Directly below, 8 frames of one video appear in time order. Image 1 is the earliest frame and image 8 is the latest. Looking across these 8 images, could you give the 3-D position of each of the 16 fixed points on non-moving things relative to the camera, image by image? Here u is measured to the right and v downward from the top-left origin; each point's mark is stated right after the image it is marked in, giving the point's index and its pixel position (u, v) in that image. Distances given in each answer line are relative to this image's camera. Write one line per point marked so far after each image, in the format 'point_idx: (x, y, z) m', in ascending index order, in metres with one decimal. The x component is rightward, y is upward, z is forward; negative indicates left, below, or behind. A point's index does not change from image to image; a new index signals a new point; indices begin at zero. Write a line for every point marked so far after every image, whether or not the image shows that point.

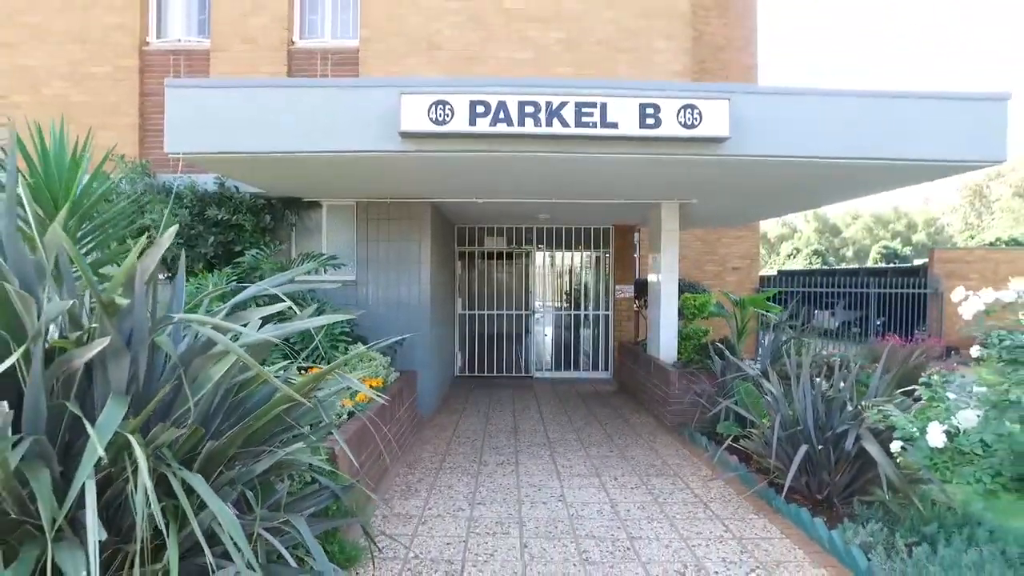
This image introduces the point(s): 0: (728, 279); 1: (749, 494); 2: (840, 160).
0: (+4.7, +0.2, +14.6) m
1: (+2.0, -1.7, +5.5) m
2: (+3.0, +1.2, +6.3) m
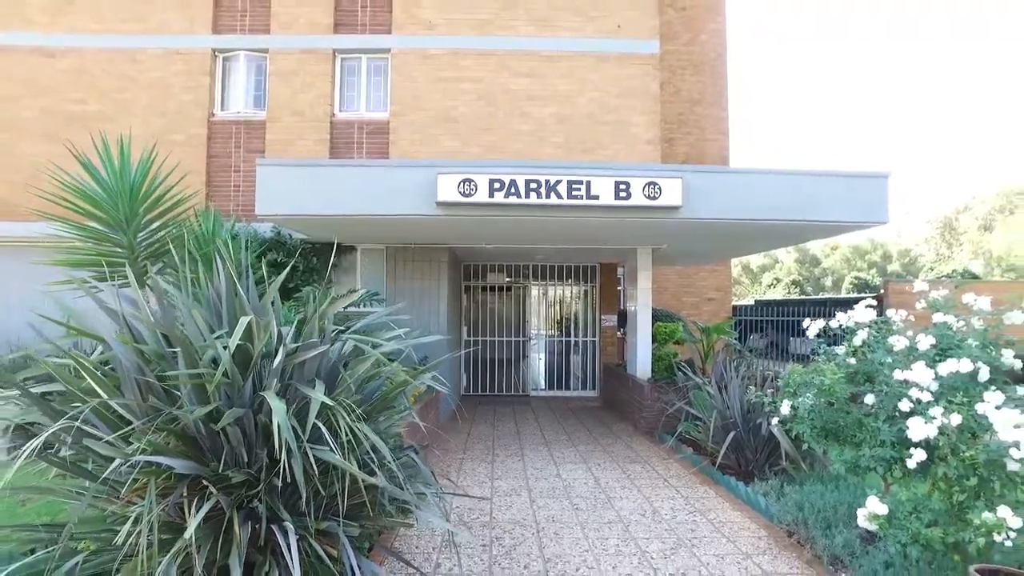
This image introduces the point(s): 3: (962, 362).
0: (+4.6, -0.5, +16.6) m
1: (+2.1, -2.0, +7.4) m
2: (+3.1, +0.8, +8.3) m
3: (+2.7, -0.4, +4.1) m
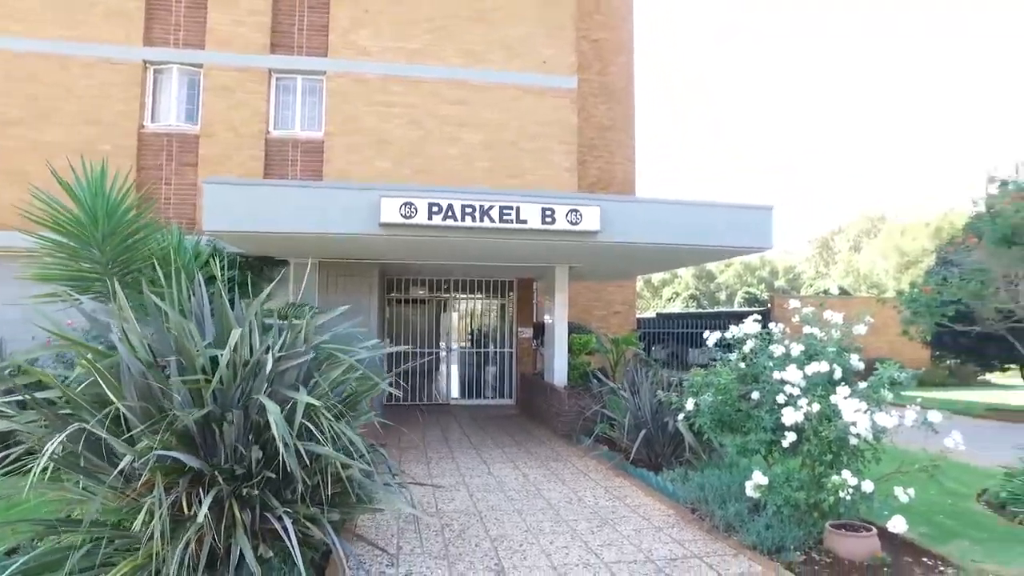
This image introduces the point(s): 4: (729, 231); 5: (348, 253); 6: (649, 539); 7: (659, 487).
0: (+2.6, -0.9, +17.9) m
1: (+1.3, -2.2, +8.4) m
2: (+2.2, +0.6, +9.5) m
3: (+2.4, -0.6, +5.2) m
4: (+3.1, +0.8, +9.6) m
5: (-2.7, +0.6, +10.8) m
6: (+1.1, -2.1, +5.5) m
7: (+1.6, -2.1, +7.2) m
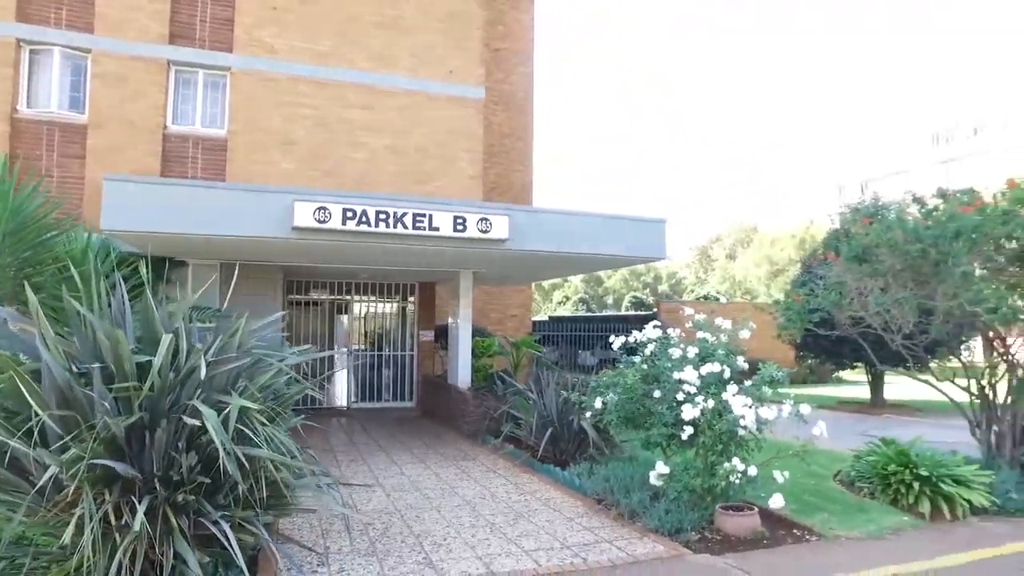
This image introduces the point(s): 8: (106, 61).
0: (-0.1, -1.0, +18.4) m
1: (+0.1, -2.3, +8.8) m
2: (+0.9, +0.5, +10.1) m
3: (+1.7, -0.7, +5.9) m
4: (+1.7, +0.7, +10.3) m
5: (-4.1, +0.5, +10.6) m
6: (+0.4, -2.2, +6.0) m
7: (+0.6, -2.2, +7.7) m
8: (-6.7, +3.7, +11.0) m
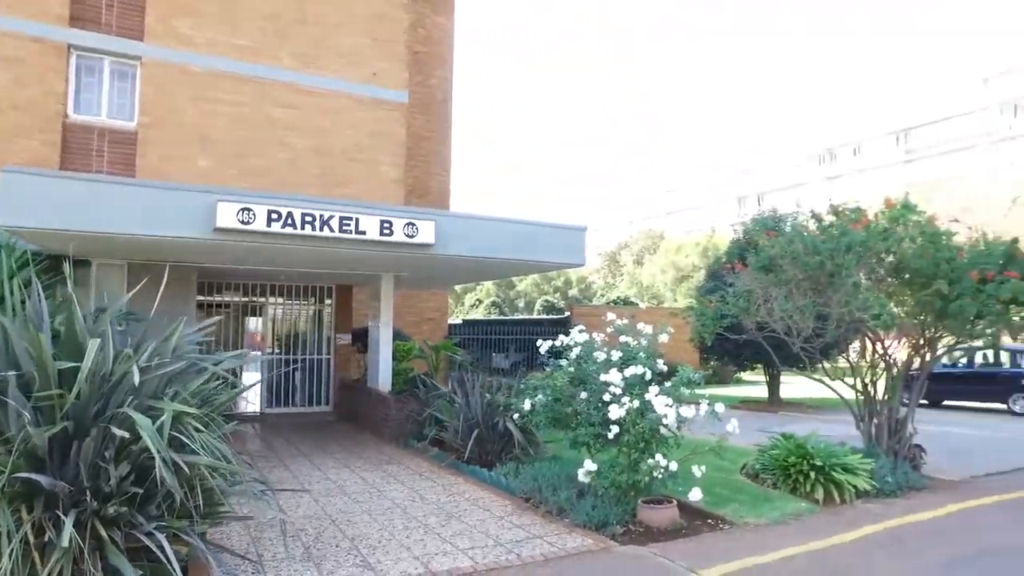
0: (-2.4, -1.1, +18.5) m
1: (-0.9, -2.4, +9.0) m
2: (-0.2, +0.4, +10.3) m
3: (+1.1, -0.7, +6.3) m
4: (+0.6, +0.6, +10.6) m
5: (-5.3, +0.5, +10.2) m
6: (-0.2, -2.2, +6.2) m
7: (-0.2, -2.3, +7.9) m
8: (-7.8, +3.7, +10.2) m
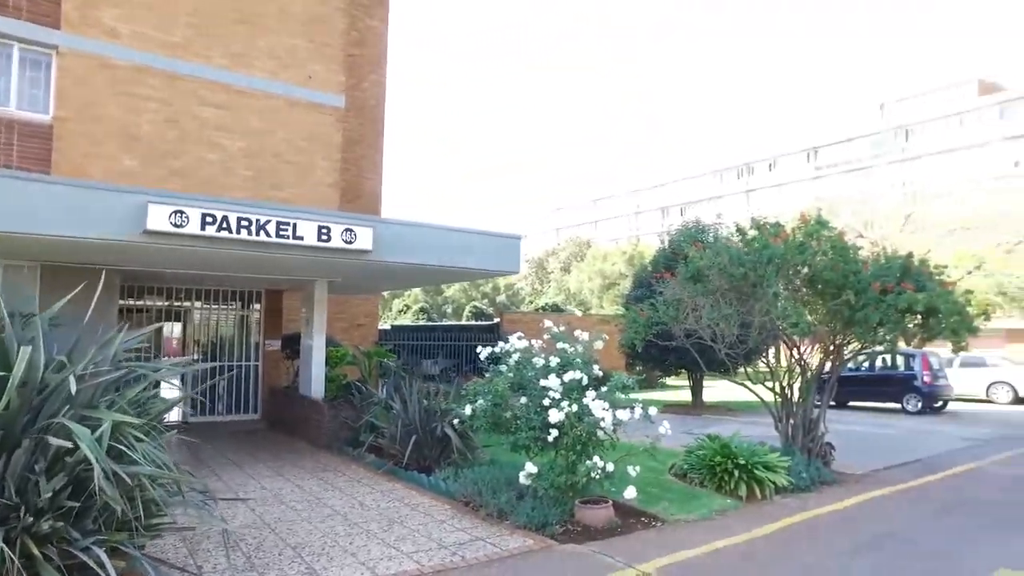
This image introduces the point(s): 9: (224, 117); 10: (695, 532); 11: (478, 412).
0: (-4.2, -1.2, +18.3) m
1: (-1.7, -2.4, +9.0) m
2: (-1.2, +0.3, +10.4) m
3: (+0.6, -0.8, +6.5) m
4: (-0.4, +0.5, +10.8) m
5: (-6.2, +0.4, +9.7) m
6: (-0.7, -2.3, +6.3) m
7: (-0.9, -2.4, +8.0) m
8: (-8.7, +3.7, +9.5) m
9: (-5.1, +3.0, +11.8) m
10: (+1.8, -2.4, +6.4) m
11: (-0.4, -1.3, +7.0) m
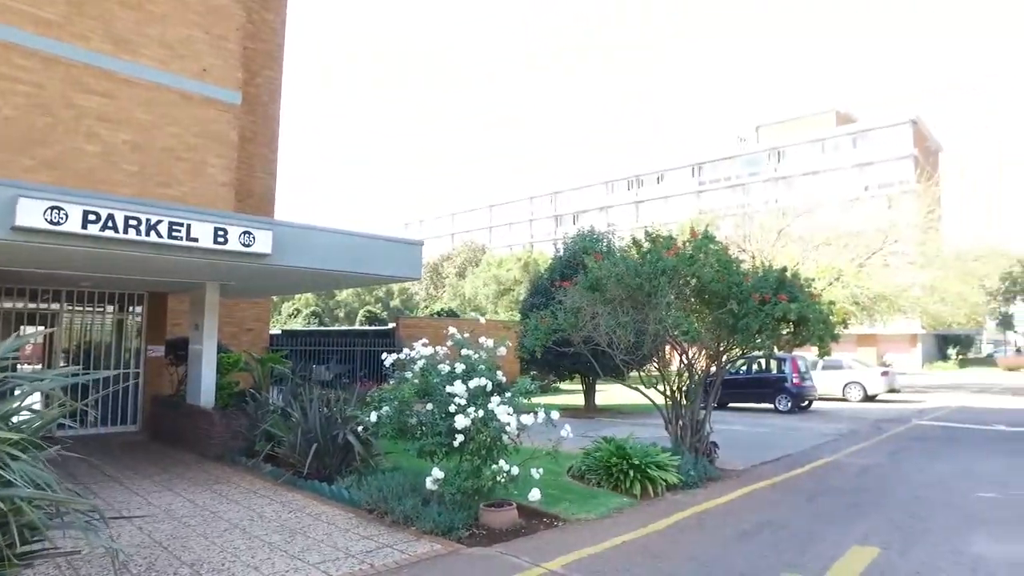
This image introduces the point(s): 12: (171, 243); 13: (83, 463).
0: (-6.9, -1.3, +17.5) m
1: (-3.0, -2.5, +8.7) m
2: (-2.7, +0.3, +10.3) m
3: (-0.3, -0.9, +6.7) m
4: (-2.0, +0.4, +10.8) m
5: (-7.5, +0.4, +8.8) m
6: (-1.6, -2.3, +6.2) m
7: (-2.1, -2.4, +7.9) m
8: (-9.9, +3.7, +8.3) m
9: (-6.7, +3.0, +11.1) m
10: (+0.8, -2.5, +6.8) m
11: (-1.3, -1.4, +7.0) m
12: (-4.3, +0.6, +8.5) m
13: (-6.7, -2.7, +10.3) m
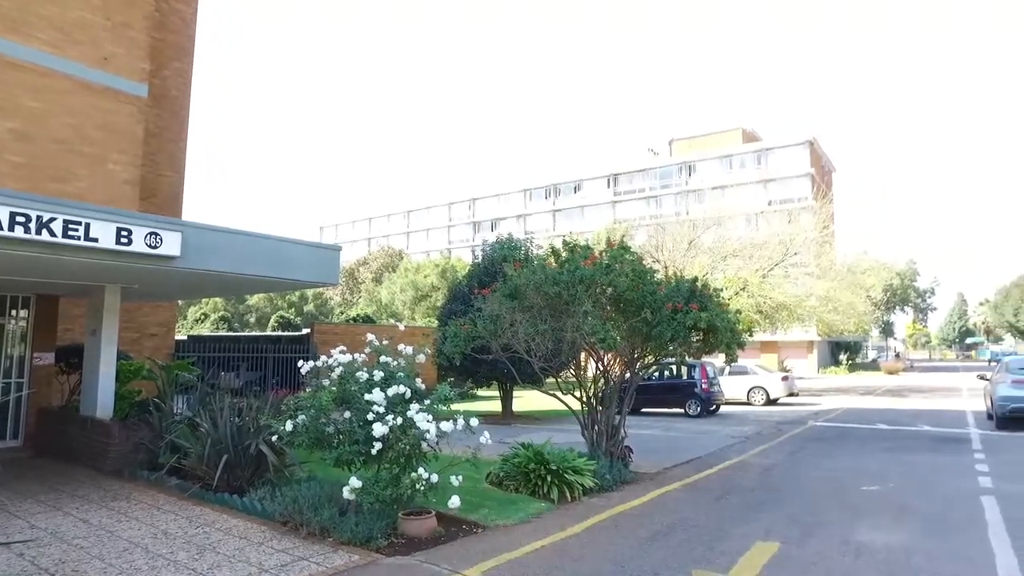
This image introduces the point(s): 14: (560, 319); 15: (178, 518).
0: (-8.9, -1.4, +16.6) m
1: (-4.0, -2.6, +8.3) m
2: (-3.9, +0.2, +9.9) m
3: (-1.1, -1.0, +6.7) m
4: (-3.2, +0.3, +10.5) m
5: (-8.5, +0.4, +7.9) m
6: (-2.3, -2.4, +6.0) m
7: (-3.0, -2.5, +7.6) m
8: (-10.8, +3.7, +7.1) m
9: (-7.9, +3.0, +10.3) m
10: (0.0, -2.5, +6.8) m
11: (-2.2, -1.4, +6.8) m
12: (-5.3, +0.5, +8.0) m
13: (-7.9, -2.8, +9.5) m
14: (+0.7, -0.4, +9.6) m
15: (-3.7, -2.5, +7.4) m
